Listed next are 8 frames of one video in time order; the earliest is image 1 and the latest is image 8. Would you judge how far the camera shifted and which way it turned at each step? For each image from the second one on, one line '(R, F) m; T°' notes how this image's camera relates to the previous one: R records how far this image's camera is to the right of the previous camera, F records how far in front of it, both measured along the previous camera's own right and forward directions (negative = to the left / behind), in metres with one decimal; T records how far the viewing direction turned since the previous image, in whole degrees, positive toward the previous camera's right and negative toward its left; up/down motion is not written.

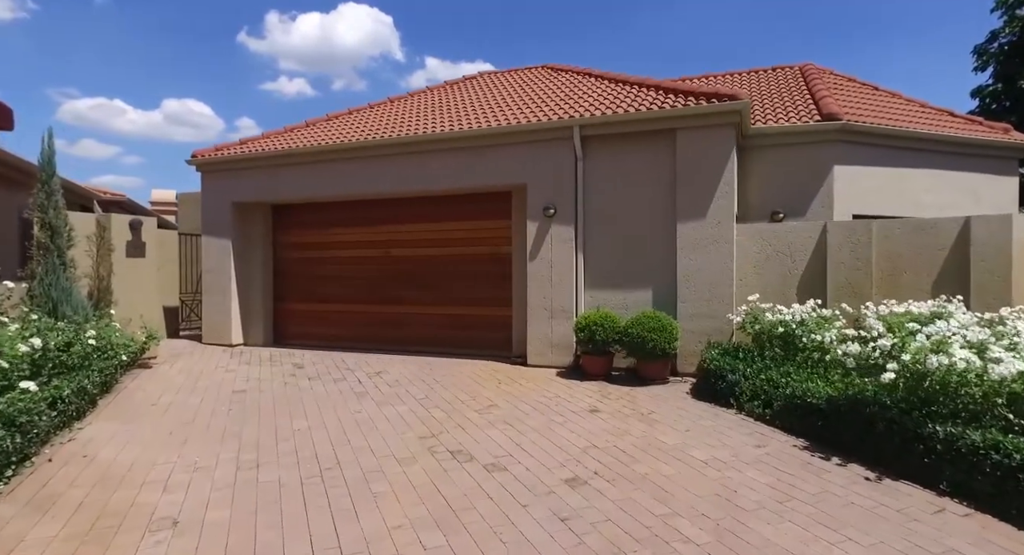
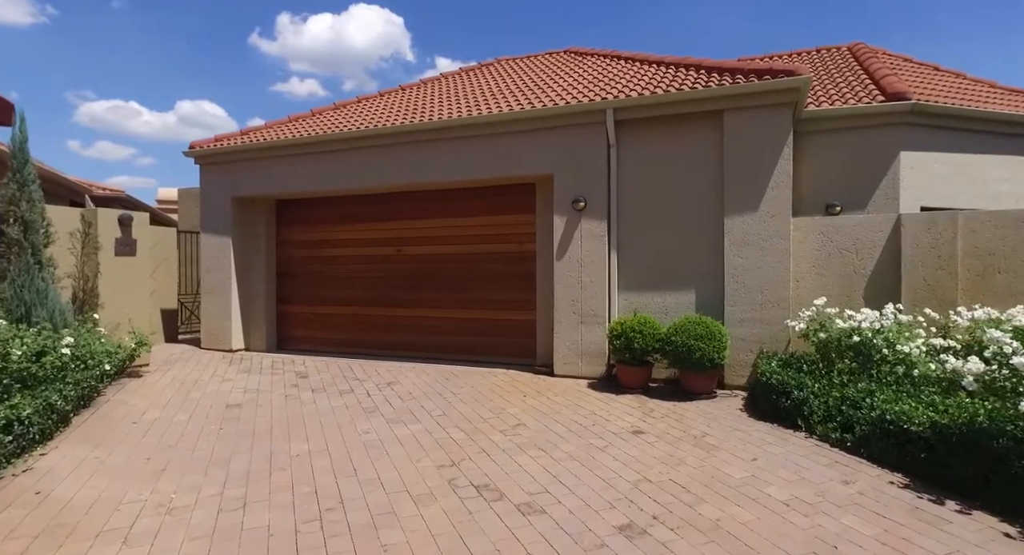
(-0.2, +0.8) m; -1°
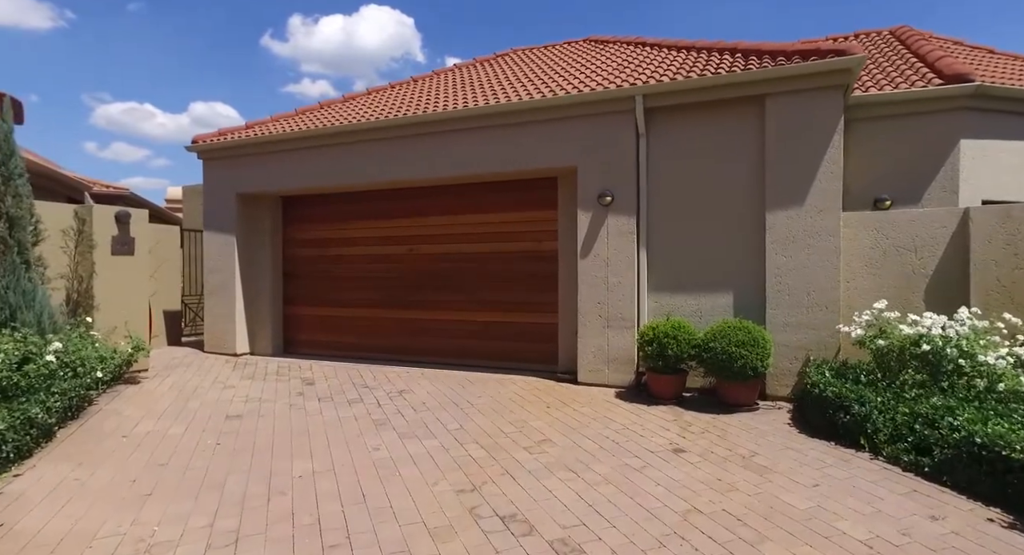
(-0.1, +0.5) m; -1°
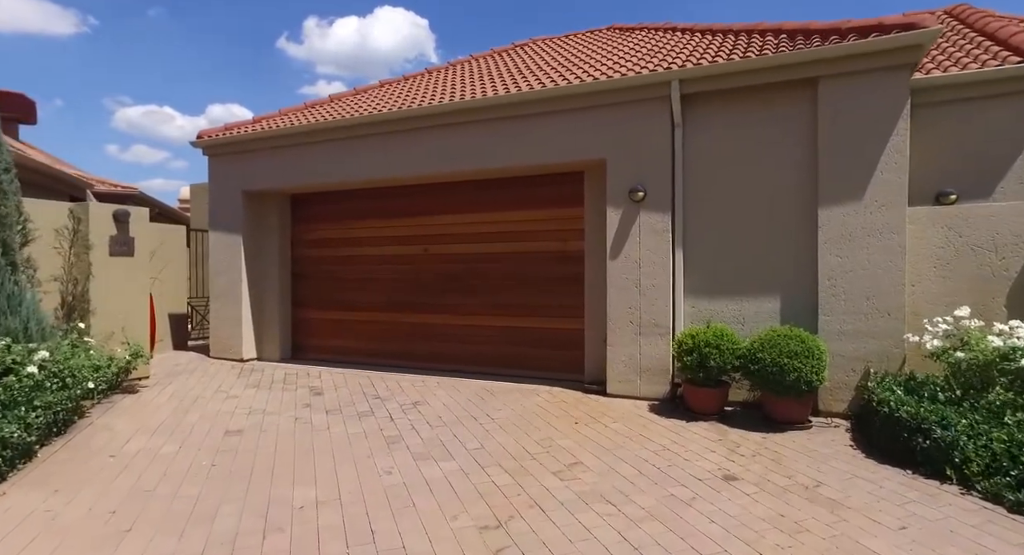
(-0.1, +0.6) m; -1°
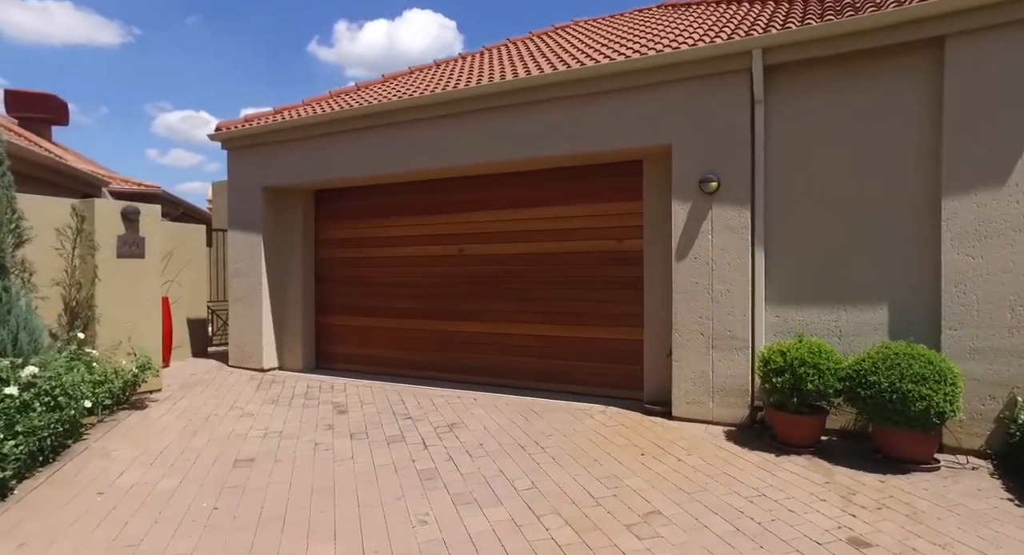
(-0.2, +0.8) m; -3°
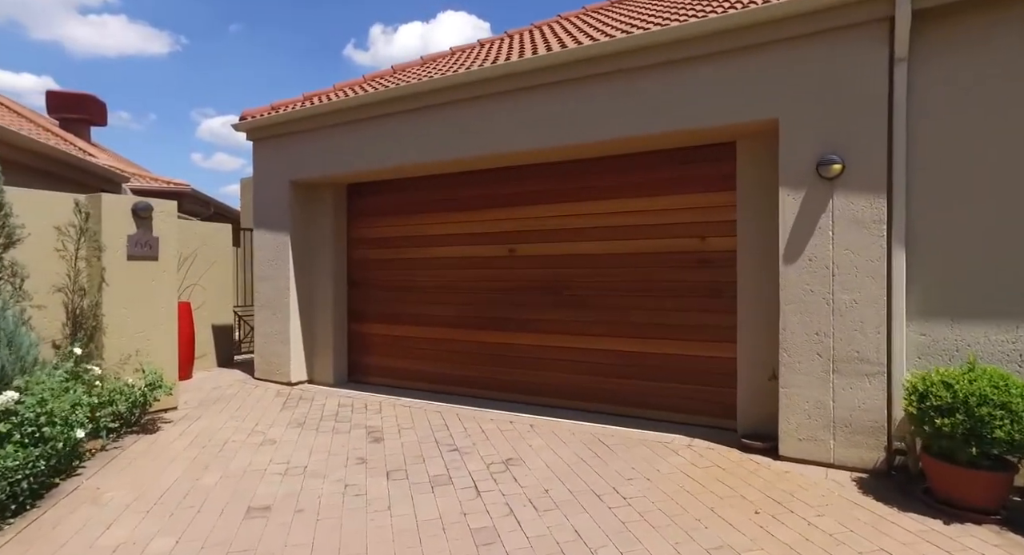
(-0.3, +1.0) m; -4°
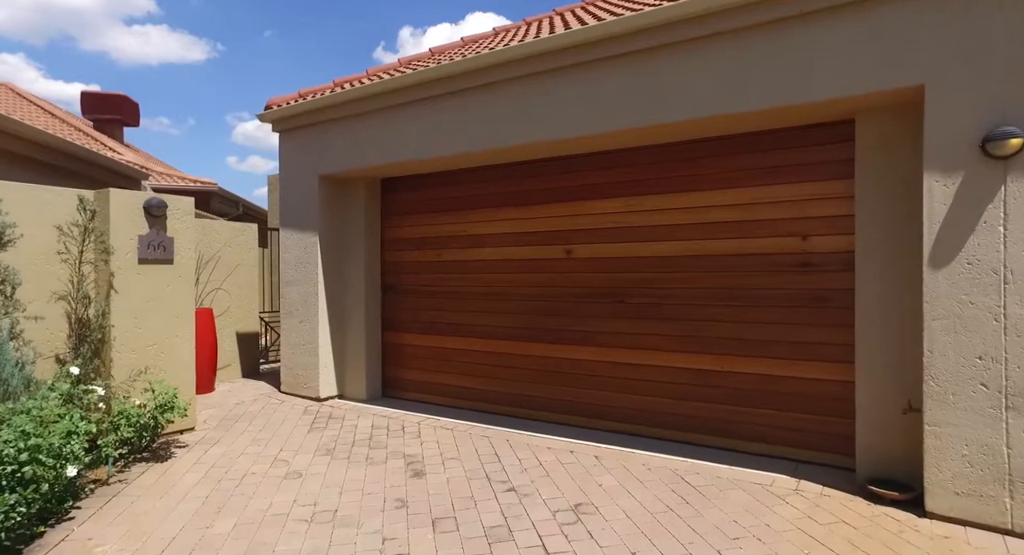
(-0.3, +0.8) m; -3°
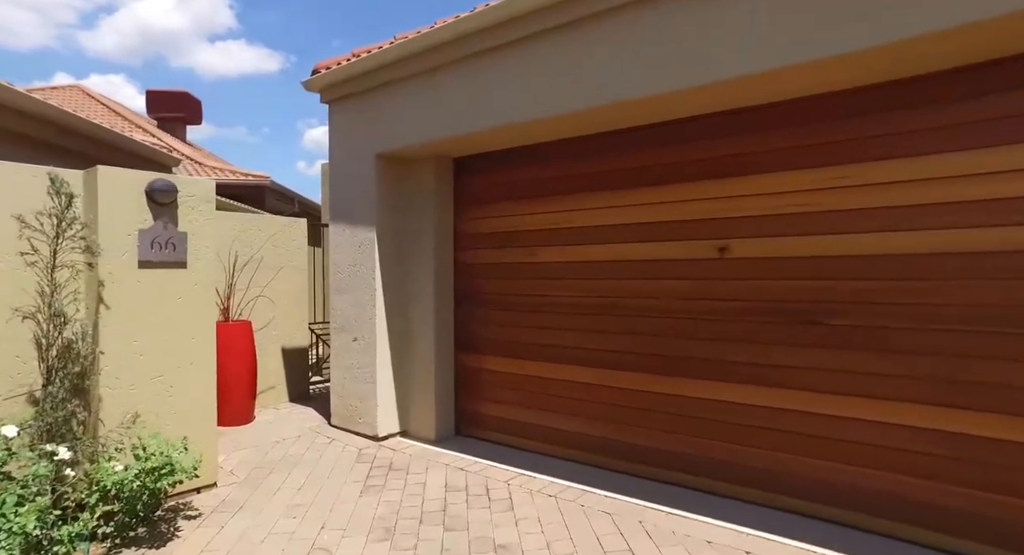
(-0.5, +1.6) m; -6°
